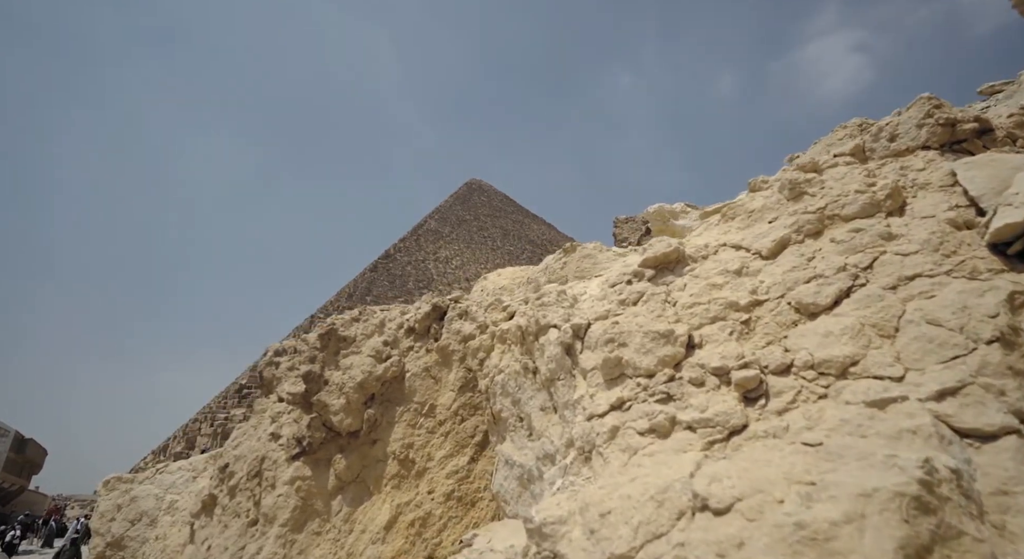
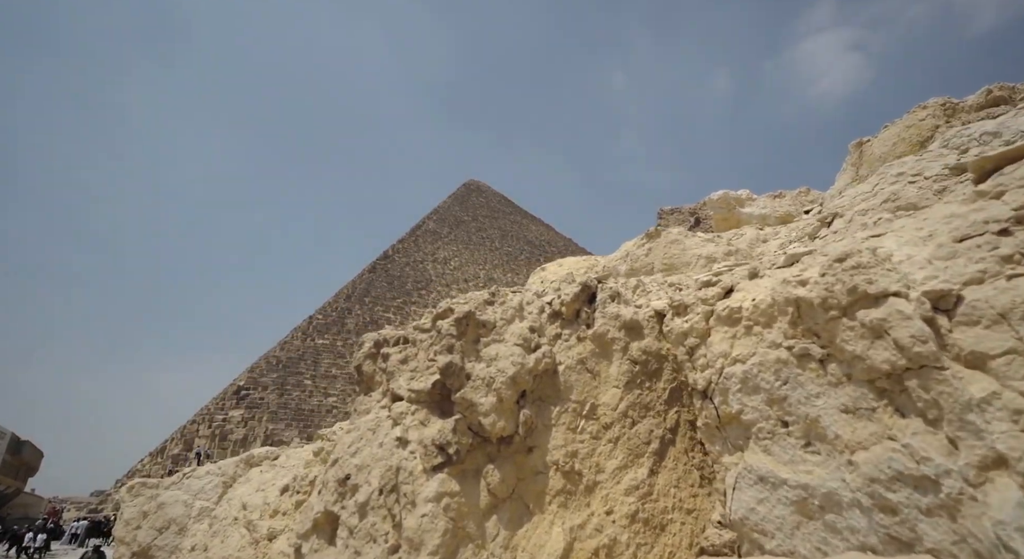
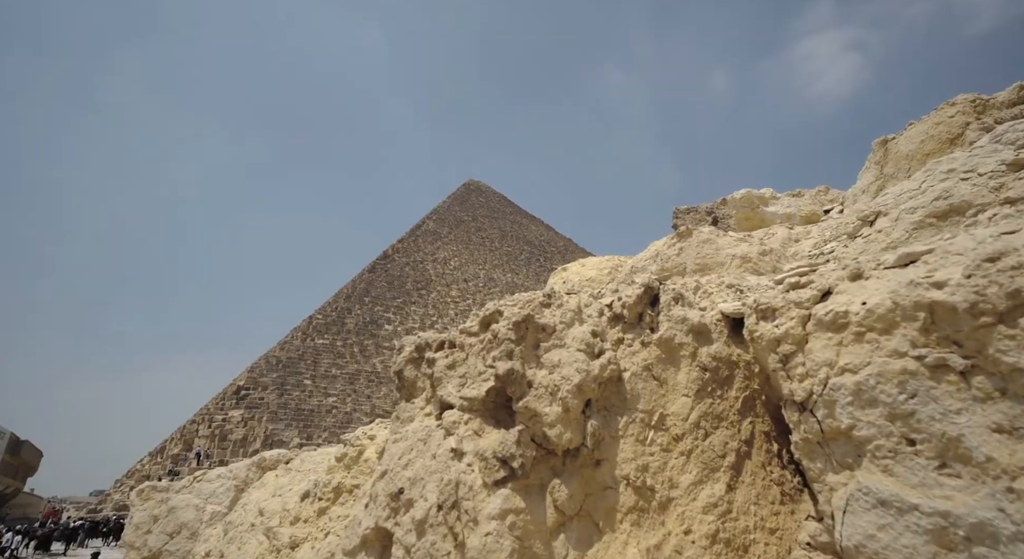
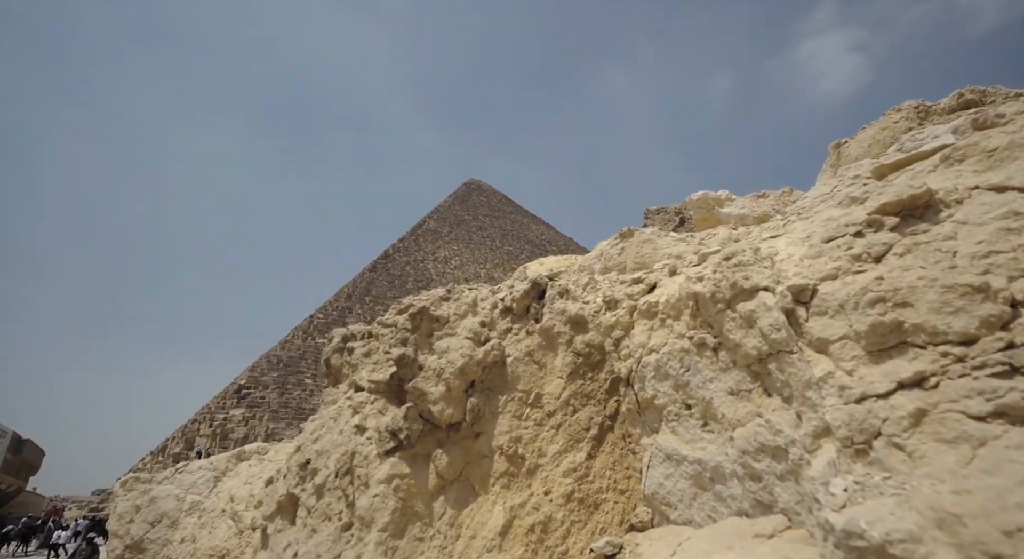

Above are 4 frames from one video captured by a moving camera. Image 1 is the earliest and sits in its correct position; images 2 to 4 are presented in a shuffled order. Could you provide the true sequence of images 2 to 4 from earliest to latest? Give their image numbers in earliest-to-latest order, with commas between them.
4, 2, 3
